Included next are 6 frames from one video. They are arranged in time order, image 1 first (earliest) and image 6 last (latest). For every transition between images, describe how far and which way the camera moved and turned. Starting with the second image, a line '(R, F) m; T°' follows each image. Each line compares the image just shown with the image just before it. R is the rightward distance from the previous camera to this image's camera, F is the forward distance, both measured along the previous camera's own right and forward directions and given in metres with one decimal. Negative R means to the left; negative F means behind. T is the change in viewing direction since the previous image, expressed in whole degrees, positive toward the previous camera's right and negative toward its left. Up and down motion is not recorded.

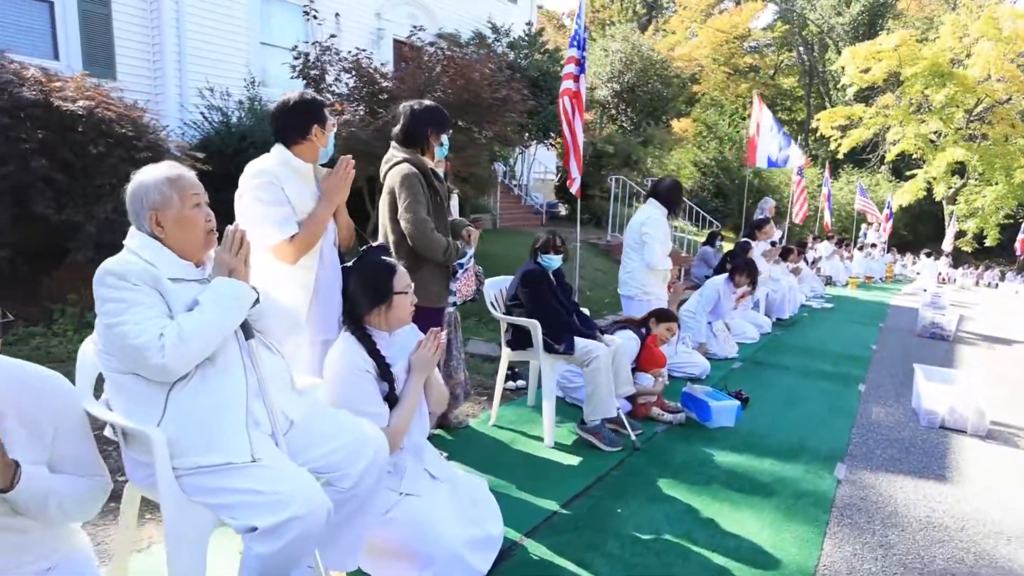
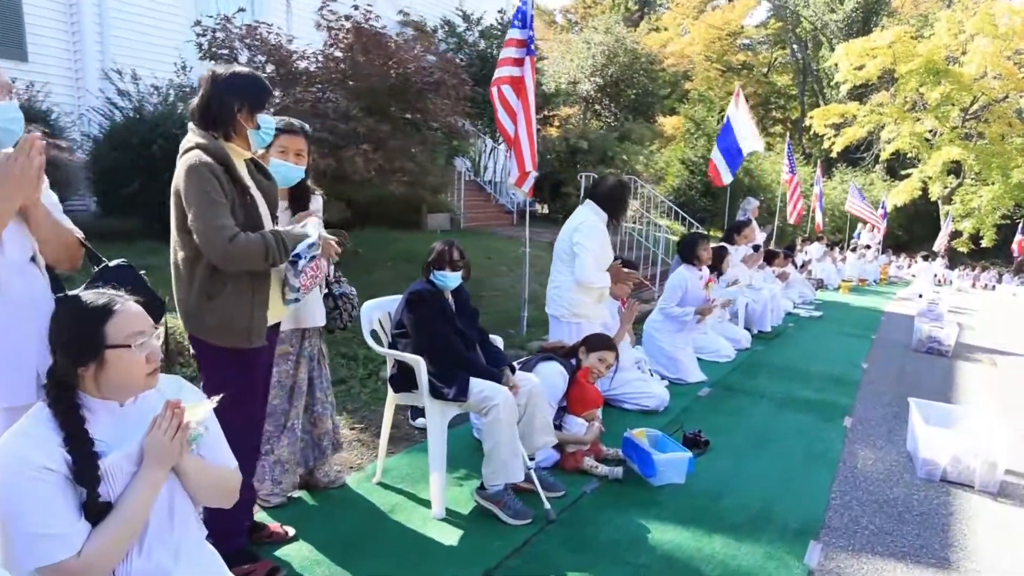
(+0.4, +0.9) m; 0°
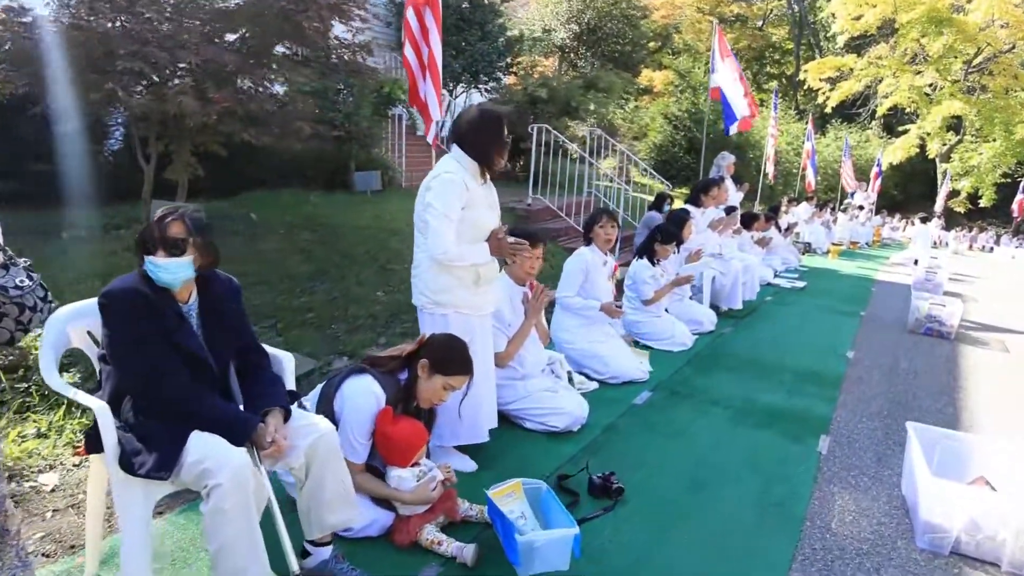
(+0.5, +1.3) m; 0°
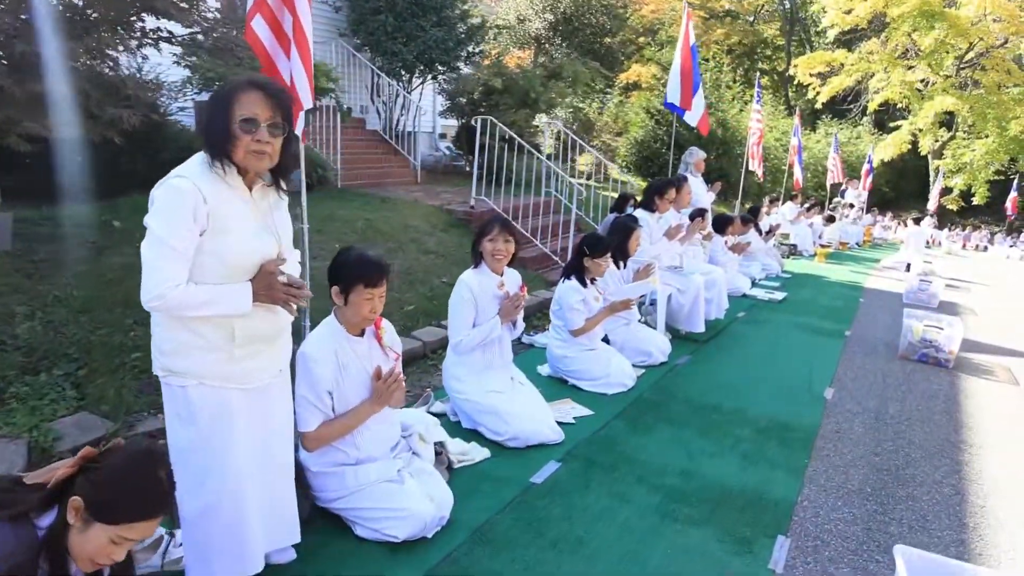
(+0.5, +1.1) m; 0°
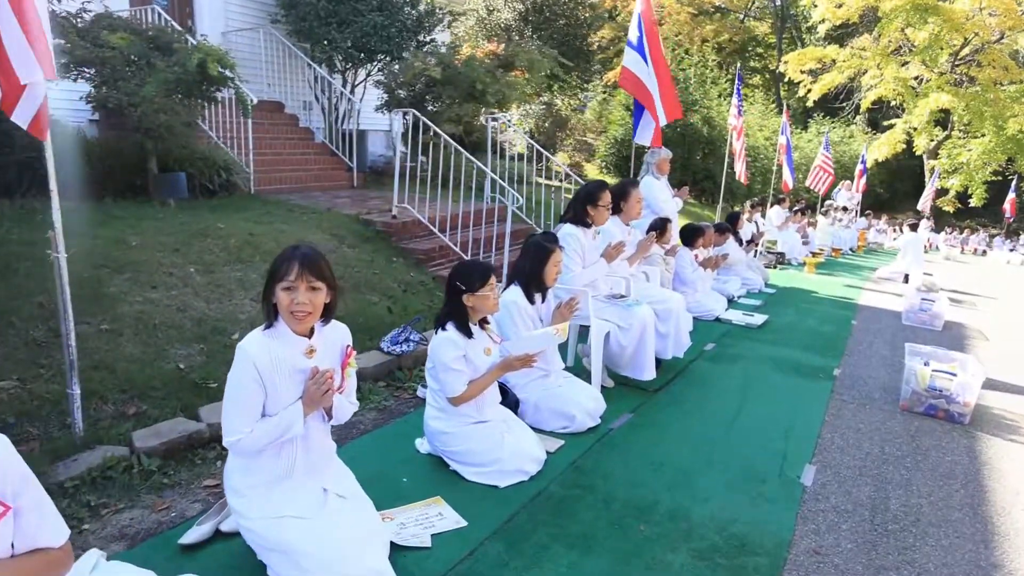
(+0.5, +1.3) m; 0°
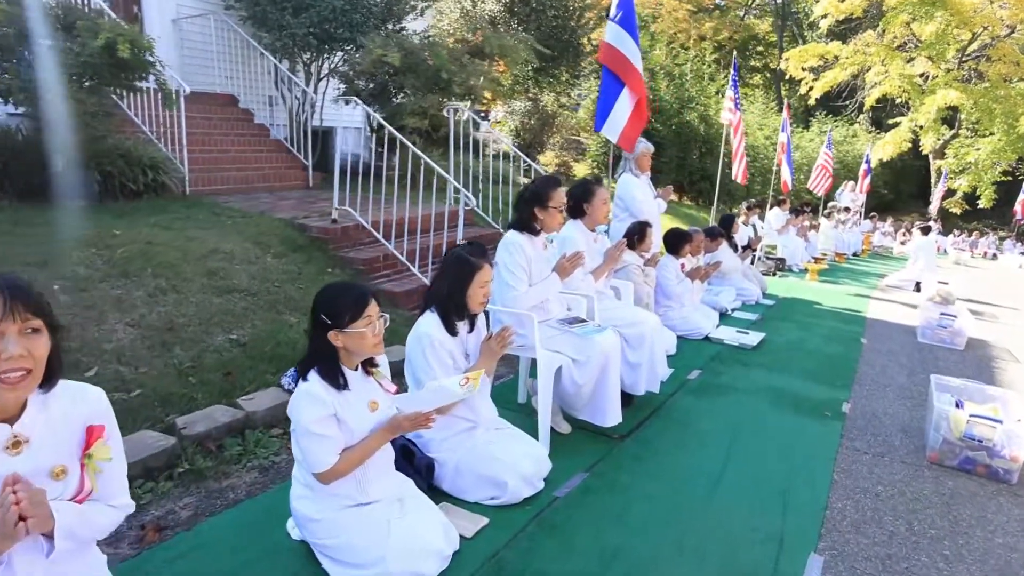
(+0.3, +0.9) m; 0°
